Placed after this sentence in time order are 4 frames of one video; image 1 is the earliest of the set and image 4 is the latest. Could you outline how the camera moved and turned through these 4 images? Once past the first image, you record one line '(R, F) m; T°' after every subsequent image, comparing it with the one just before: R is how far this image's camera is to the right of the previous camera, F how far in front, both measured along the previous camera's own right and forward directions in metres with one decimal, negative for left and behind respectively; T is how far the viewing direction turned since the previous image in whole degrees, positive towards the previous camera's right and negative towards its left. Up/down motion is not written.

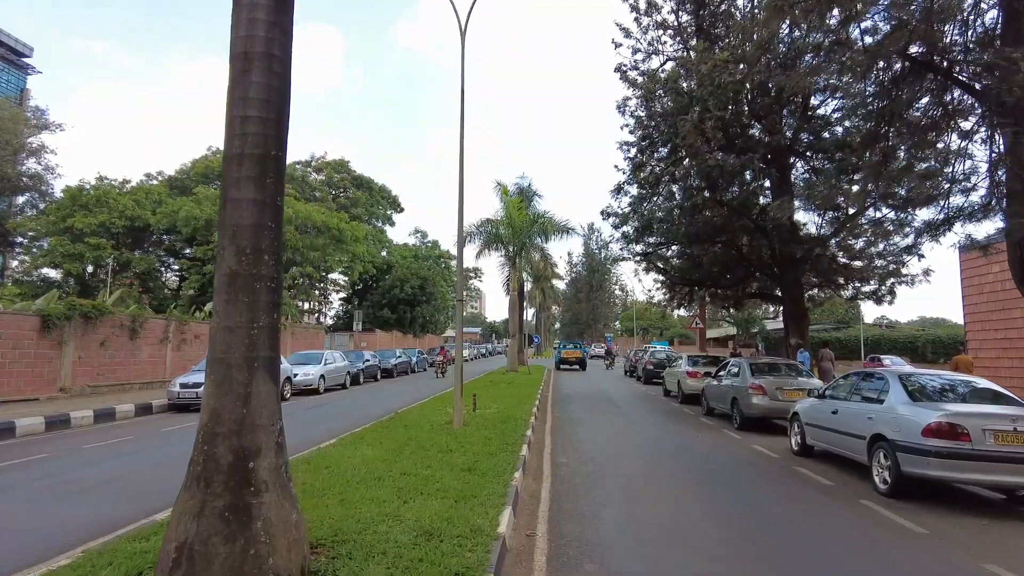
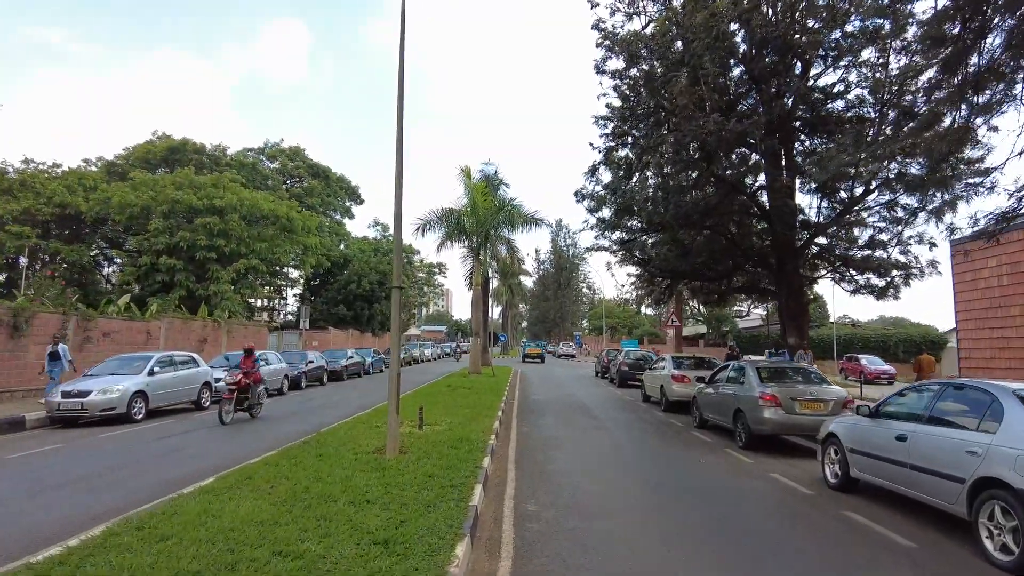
(+0.2, +2.3) m; +3°
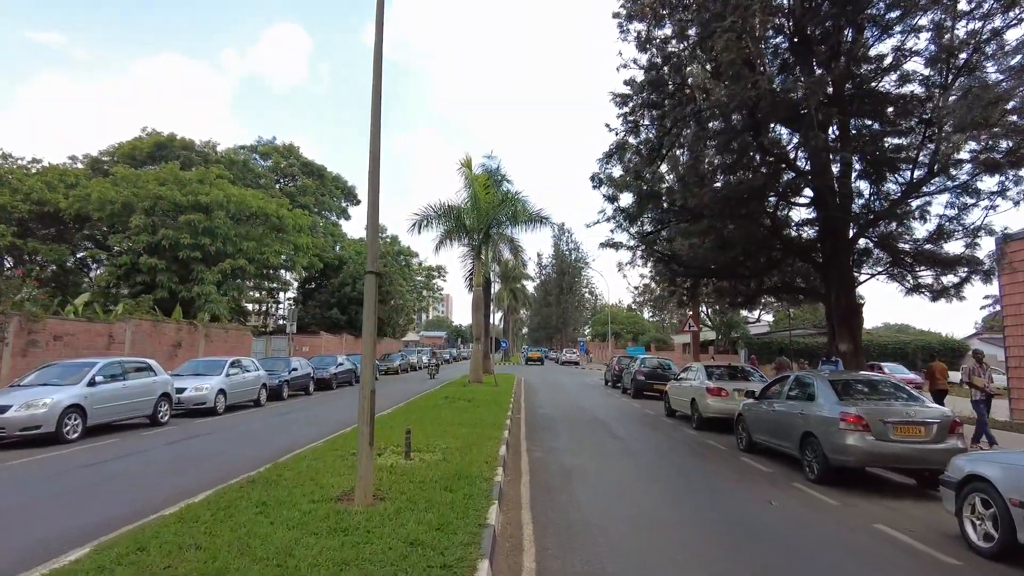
(-0.1, +2.0) m; 0°
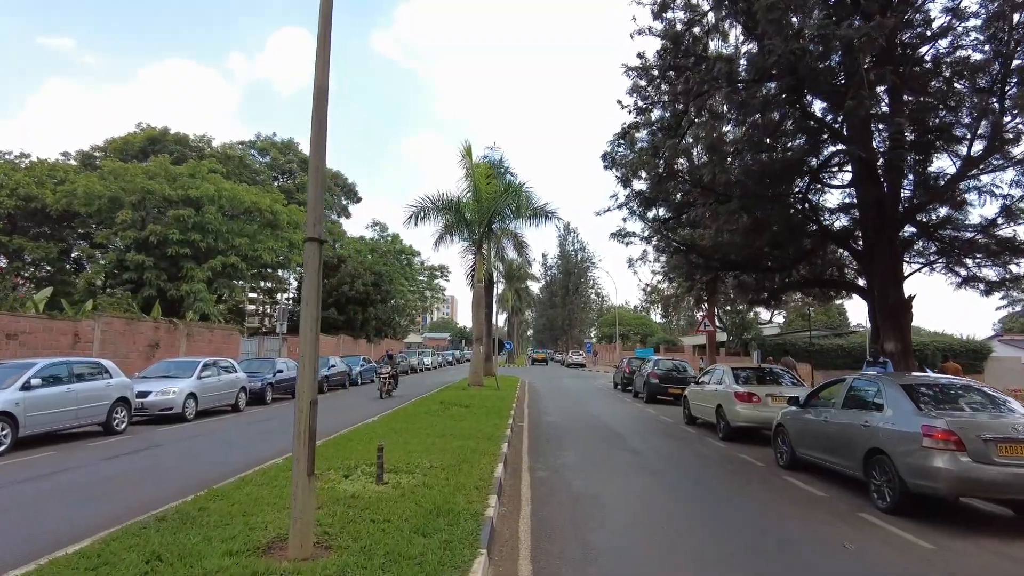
(+0.1, +1.5) m; 0°
